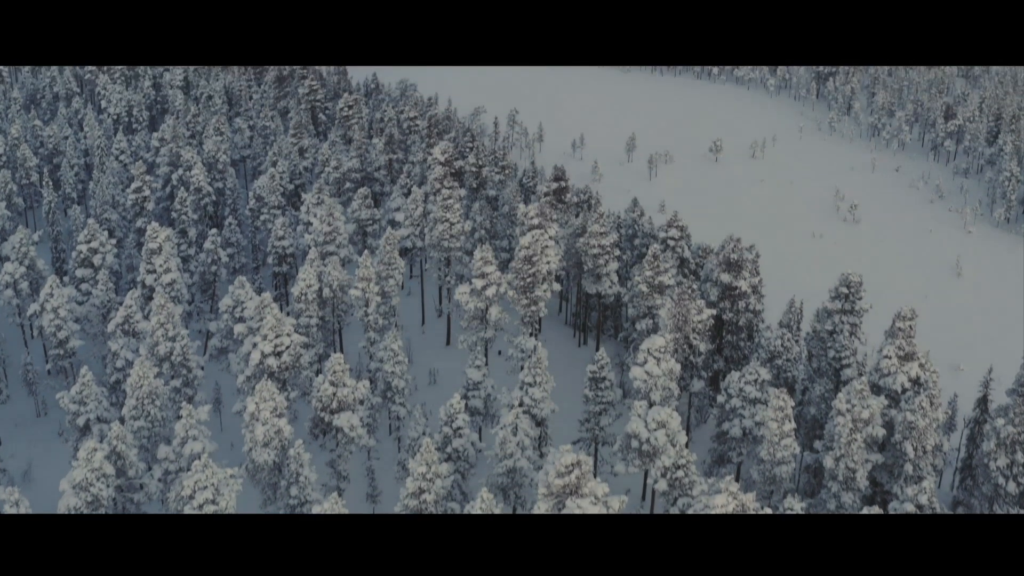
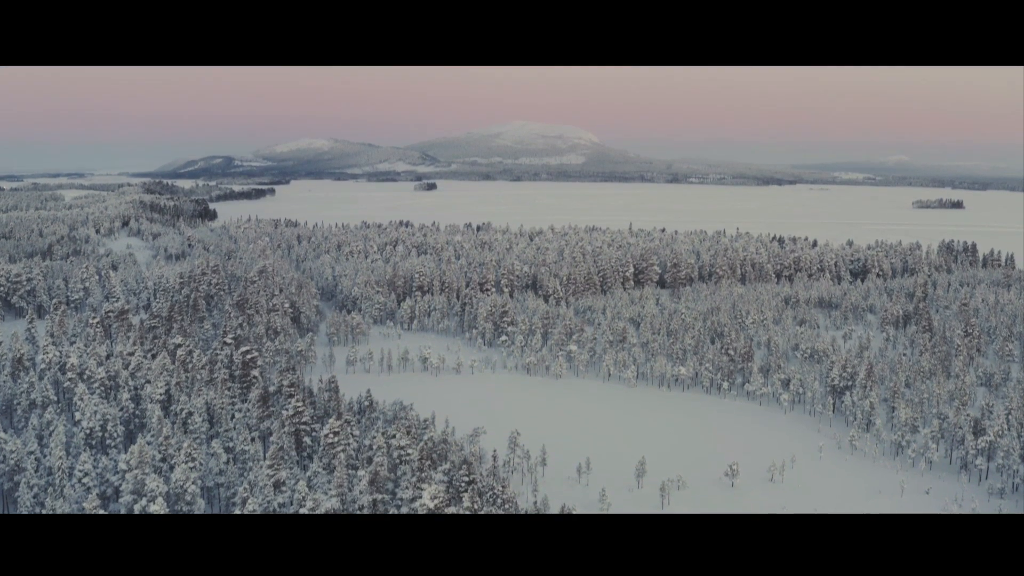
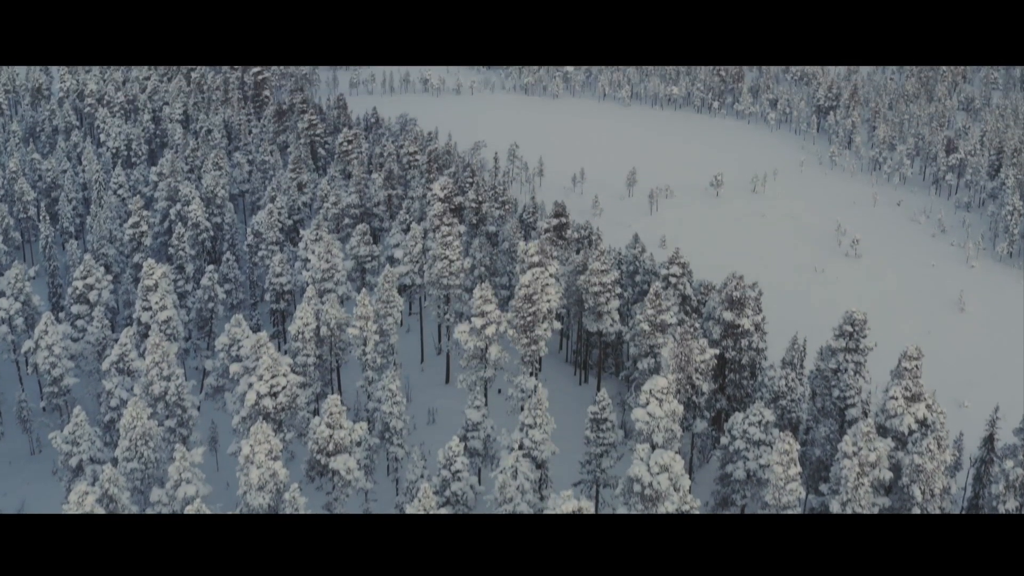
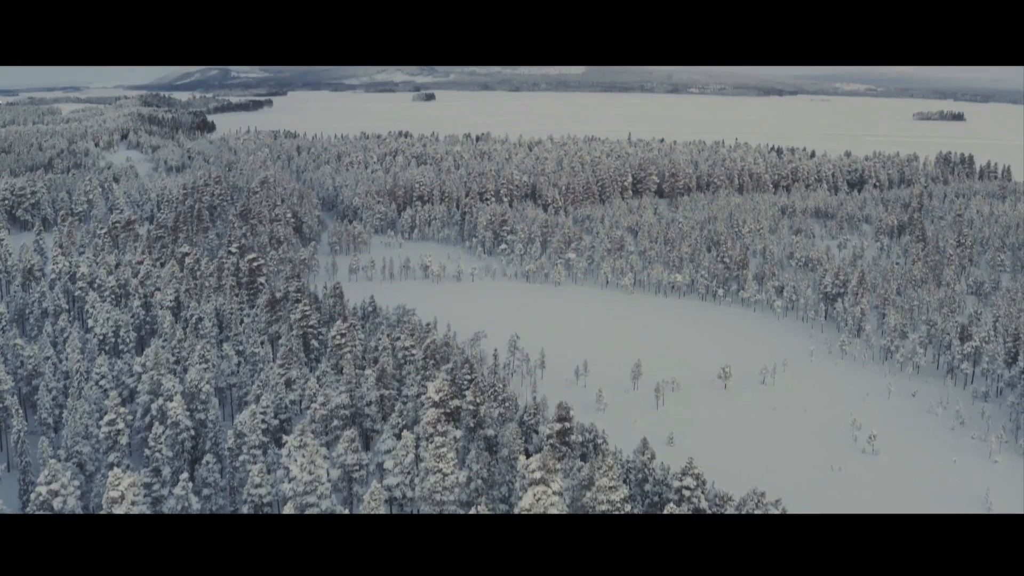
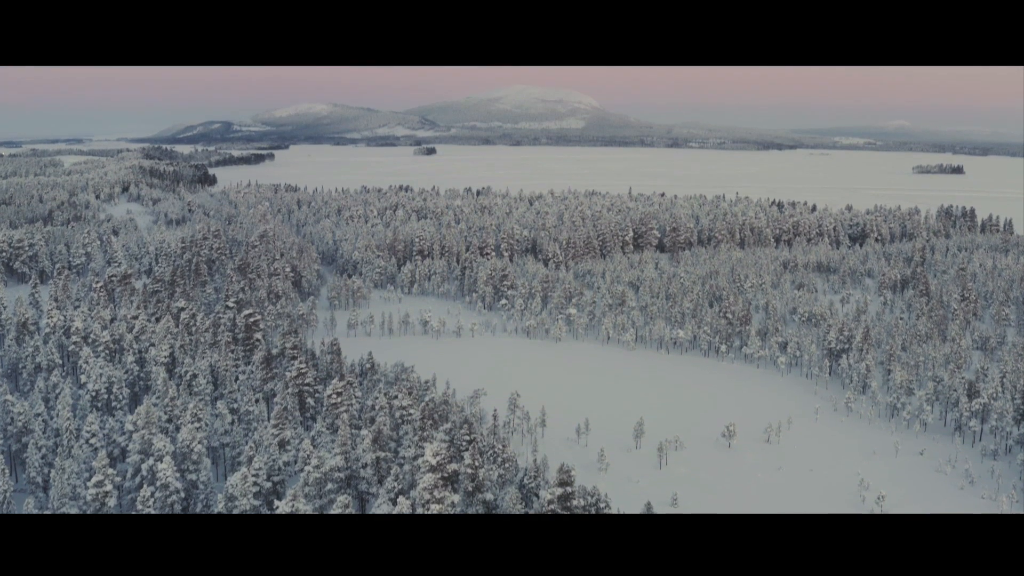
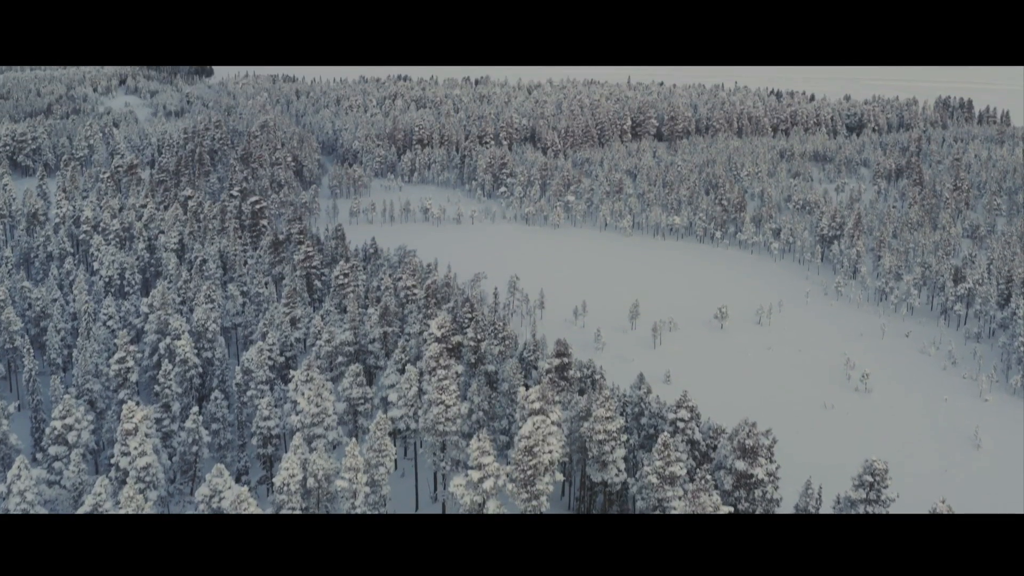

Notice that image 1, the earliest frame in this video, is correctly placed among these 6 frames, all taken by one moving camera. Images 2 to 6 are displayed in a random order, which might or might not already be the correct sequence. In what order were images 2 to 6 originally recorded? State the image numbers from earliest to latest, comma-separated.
3, 6, 4, 5, 2
